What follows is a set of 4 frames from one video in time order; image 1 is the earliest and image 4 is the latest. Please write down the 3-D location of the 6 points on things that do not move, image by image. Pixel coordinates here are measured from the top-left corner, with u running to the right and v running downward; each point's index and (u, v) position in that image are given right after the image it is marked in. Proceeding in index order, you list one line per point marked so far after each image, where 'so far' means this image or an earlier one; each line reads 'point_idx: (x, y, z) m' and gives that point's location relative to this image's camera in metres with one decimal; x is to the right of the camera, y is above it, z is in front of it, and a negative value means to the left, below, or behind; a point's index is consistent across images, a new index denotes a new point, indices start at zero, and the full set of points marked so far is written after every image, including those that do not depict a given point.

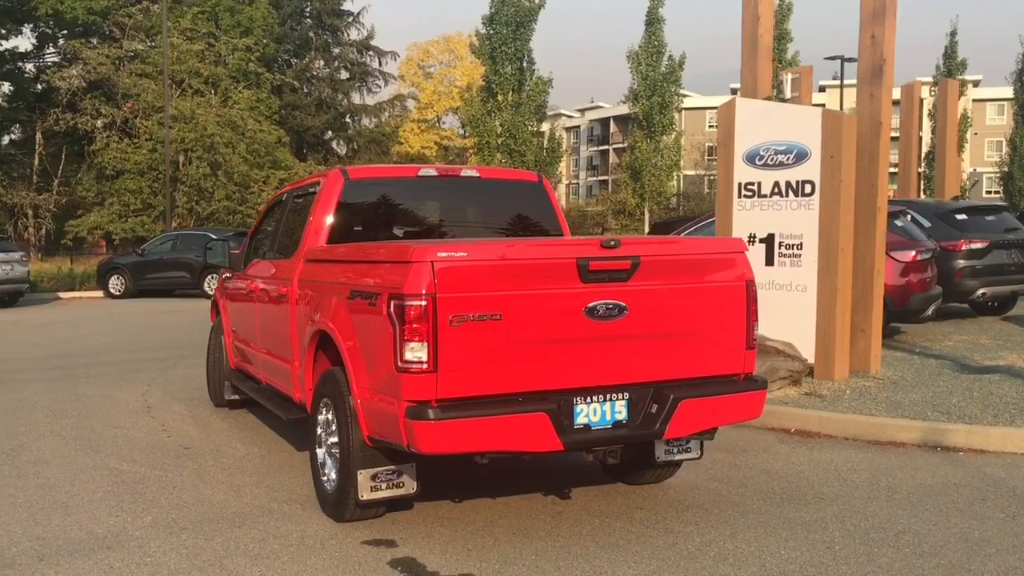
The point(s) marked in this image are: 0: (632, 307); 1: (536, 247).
0: (+0.5, -0.1, +4.6) m
1: (+0.1, +0.2, +4.4) m
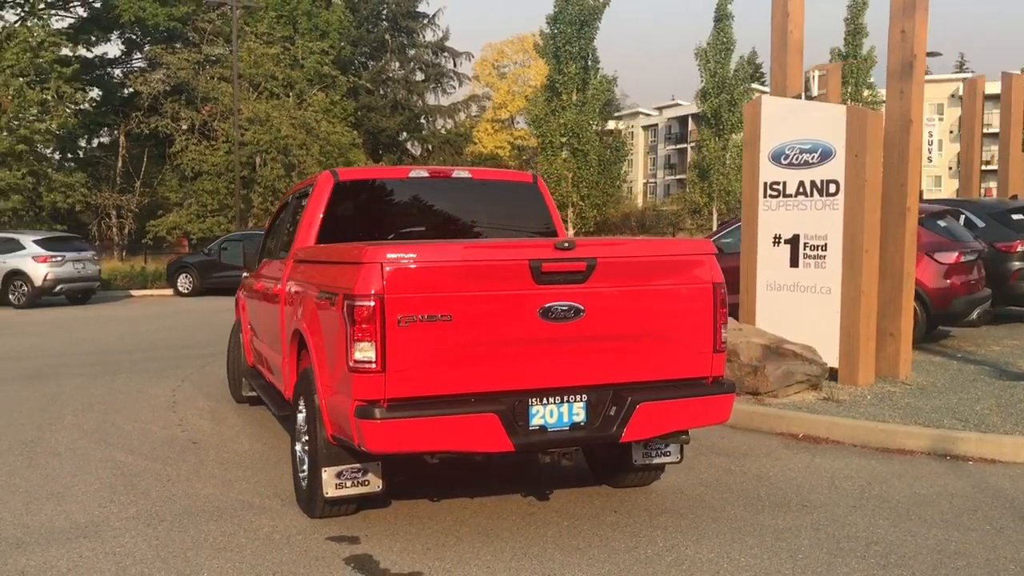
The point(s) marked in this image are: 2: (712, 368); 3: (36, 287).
0: (+0.3, -0.1, +4.6) m
1: (-0.1, +0.2, +4.4) m
2: (+1.0, -0.4, +4.9) m
3: (-8.6, 0.0, +18.2) m
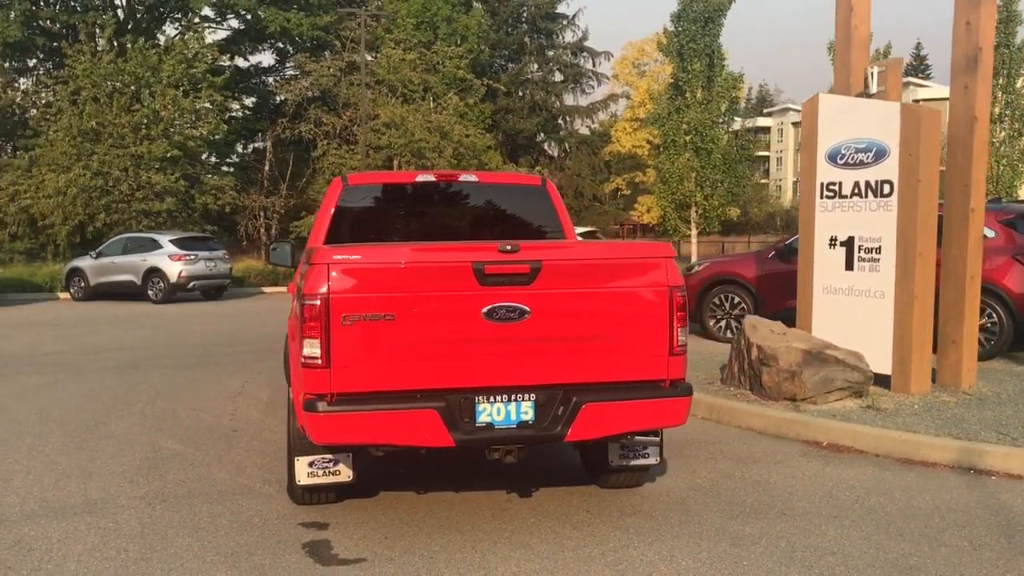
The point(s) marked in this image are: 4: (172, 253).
0: (+0.1, -0.1, +4.7) m
1: (-0.4, +0.2, +4.6) m
2: (+0.8, -0.4, +4.9) m
3: (-6.6, +0.1, +19.5) m
4: (-6.6, +0.7, +19.5) m
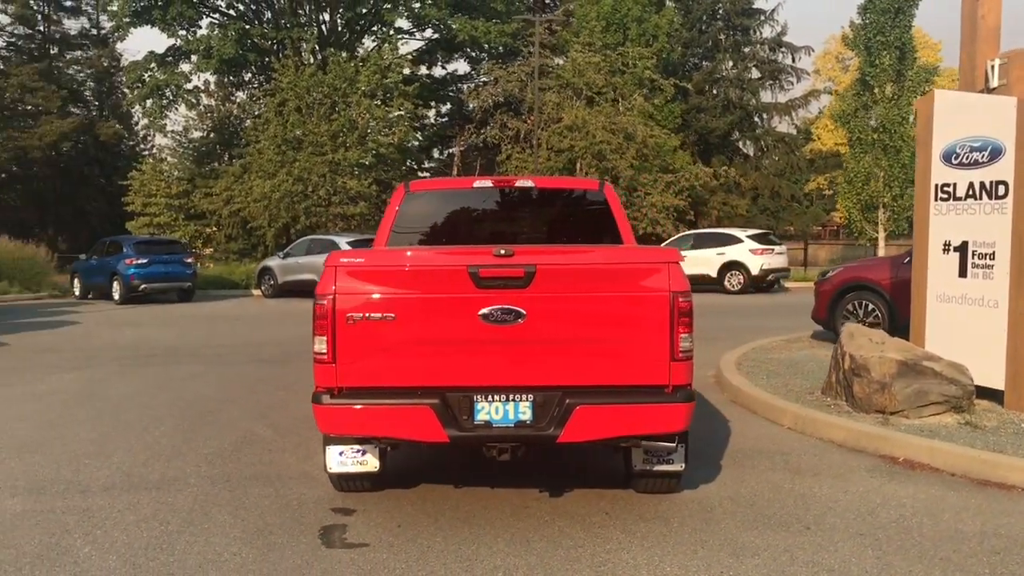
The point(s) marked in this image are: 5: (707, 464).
0: (+0.1, -0.1, +4.8) m
1: (-0.4, +0.2, +4.8) m
2: (+0.8, -0.4, +4.9) m
3: (-3.4, +0.1, +20.7) m
4: (-3.4, +0.7, +20.7) m
5: (+1.3, -1.1, +6.6) m
